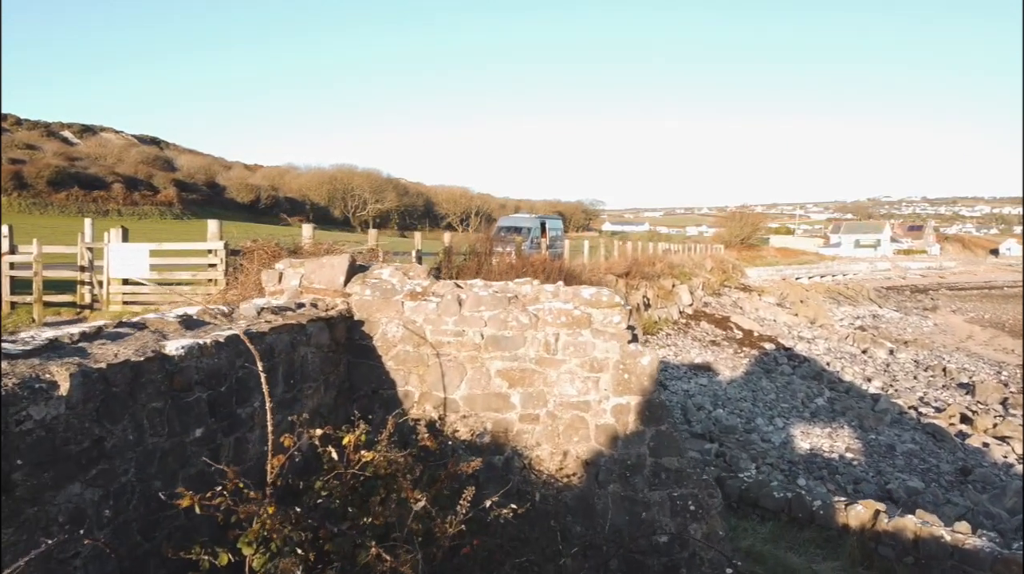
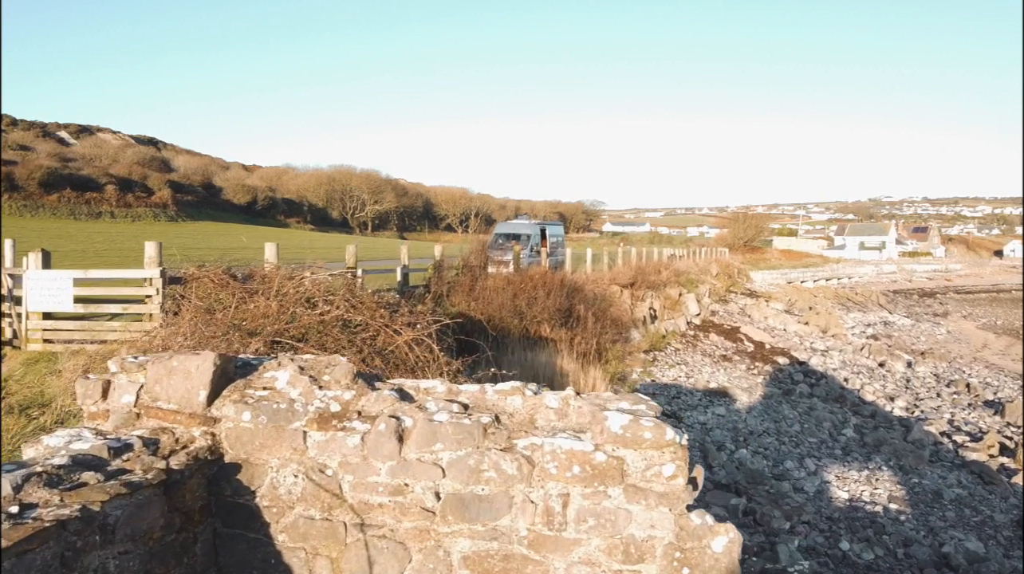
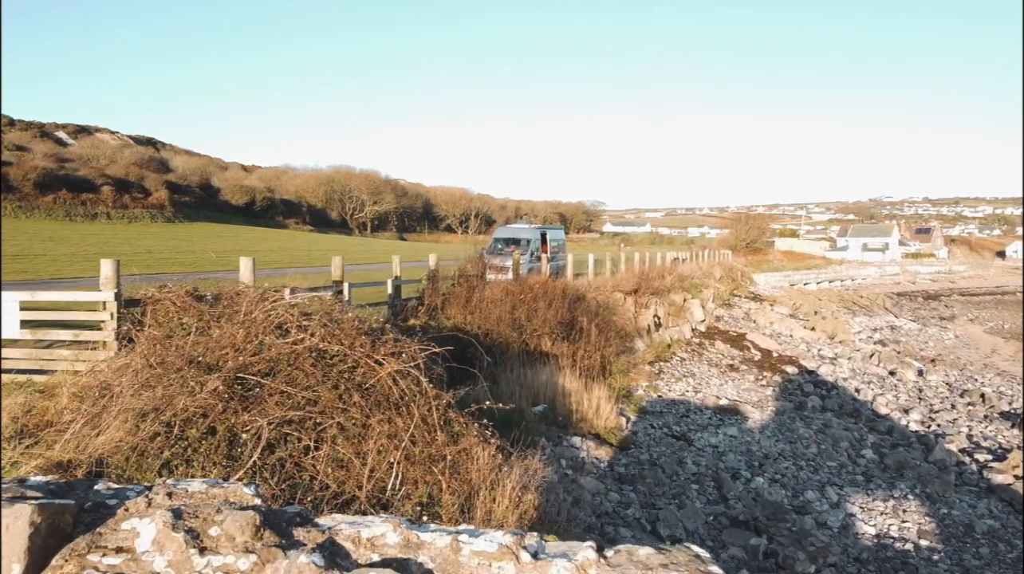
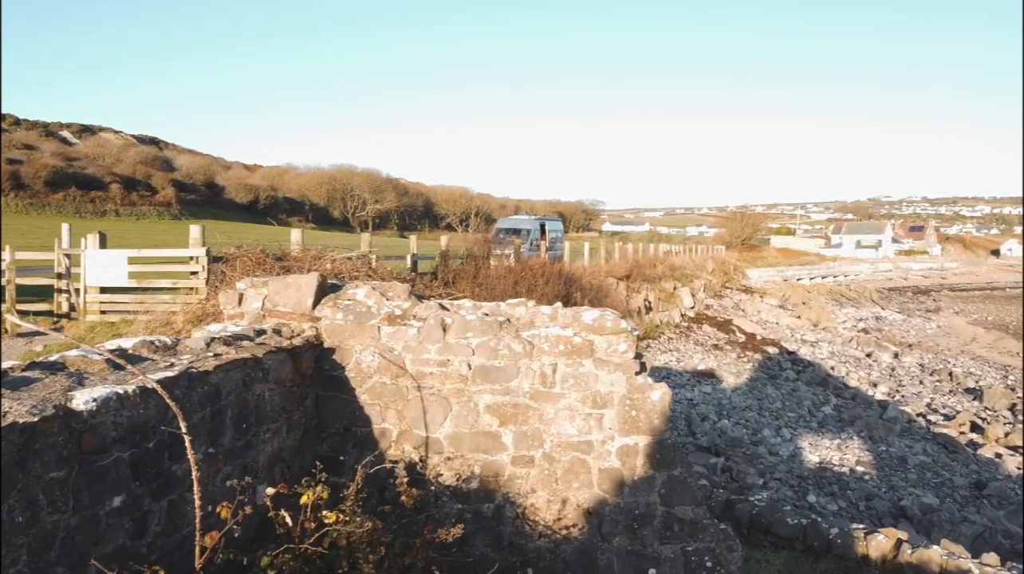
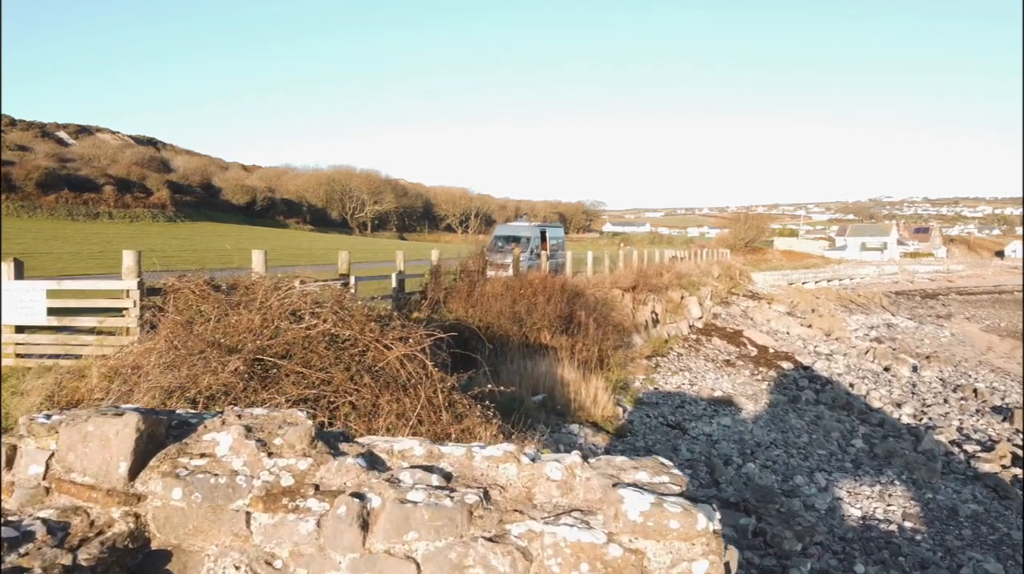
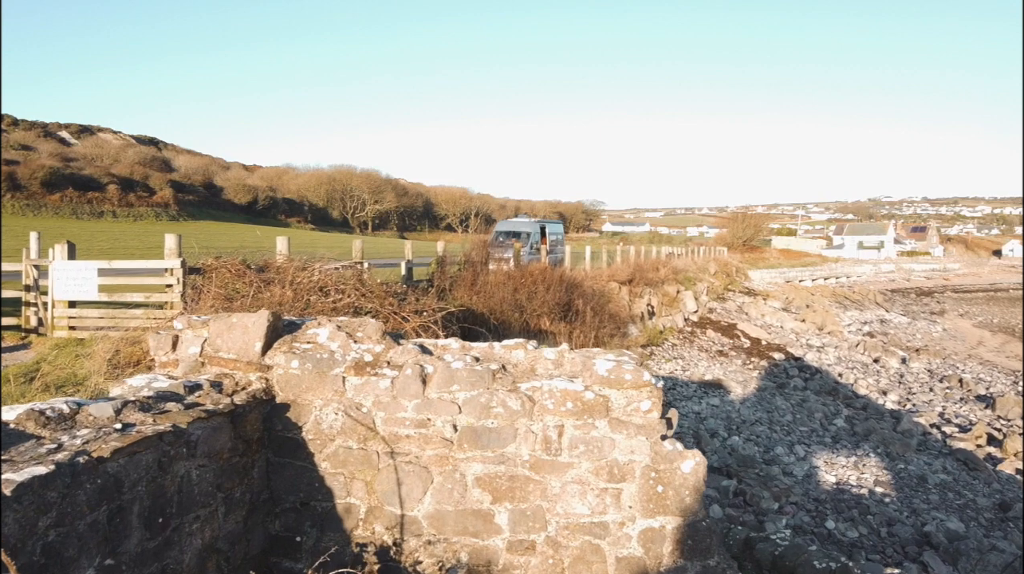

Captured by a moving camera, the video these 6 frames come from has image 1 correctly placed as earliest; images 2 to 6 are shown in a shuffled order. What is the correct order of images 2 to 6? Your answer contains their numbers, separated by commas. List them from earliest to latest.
4, 6, 2, 5, 3
